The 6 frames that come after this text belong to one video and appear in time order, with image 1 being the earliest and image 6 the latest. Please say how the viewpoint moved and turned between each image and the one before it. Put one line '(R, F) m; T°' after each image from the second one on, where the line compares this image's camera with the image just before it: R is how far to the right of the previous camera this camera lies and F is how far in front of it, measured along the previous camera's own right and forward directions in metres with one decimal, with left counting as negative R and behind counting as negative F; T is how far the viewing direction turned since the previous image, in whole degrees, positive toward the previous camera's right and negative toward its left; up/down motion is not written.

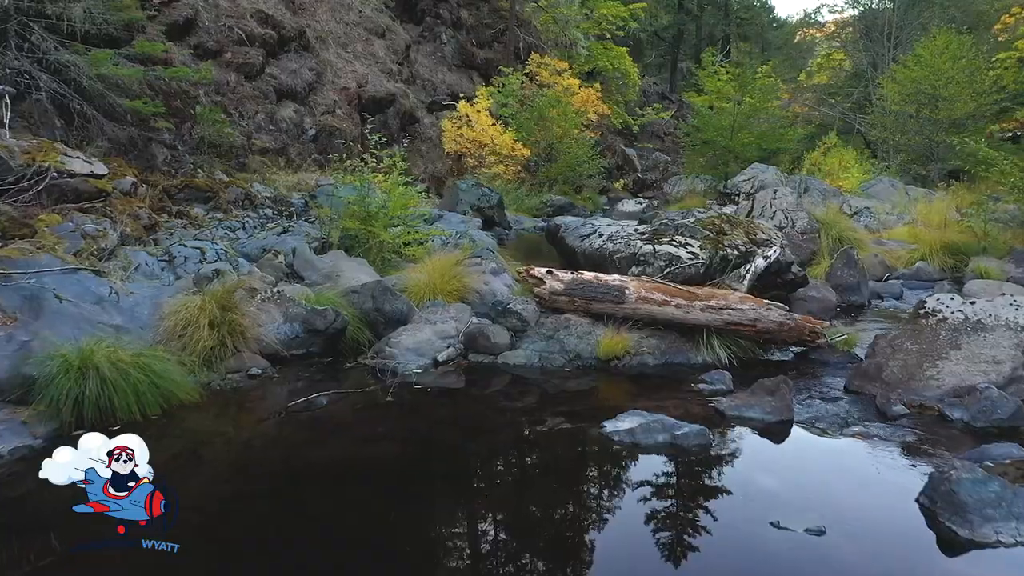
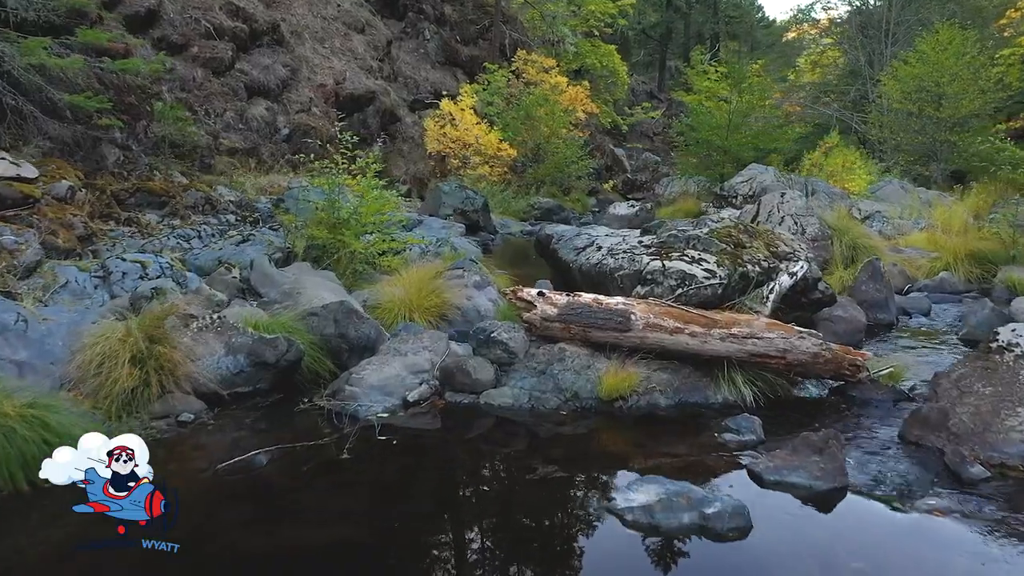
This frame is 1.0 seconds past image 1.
(0.0, +0.9) m; +1°
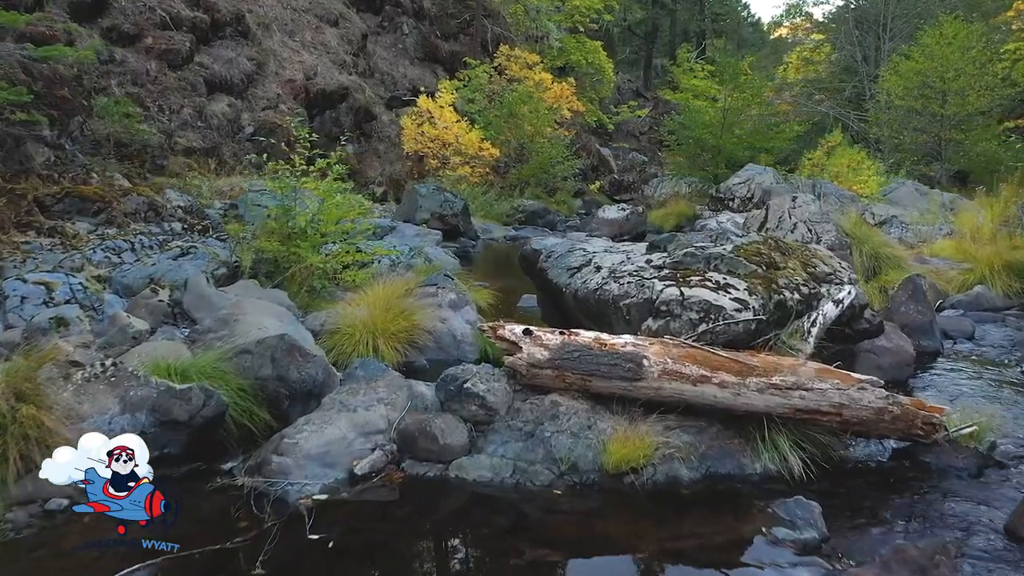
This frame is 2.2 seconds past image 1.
(0.0, +1.1) m; +1°
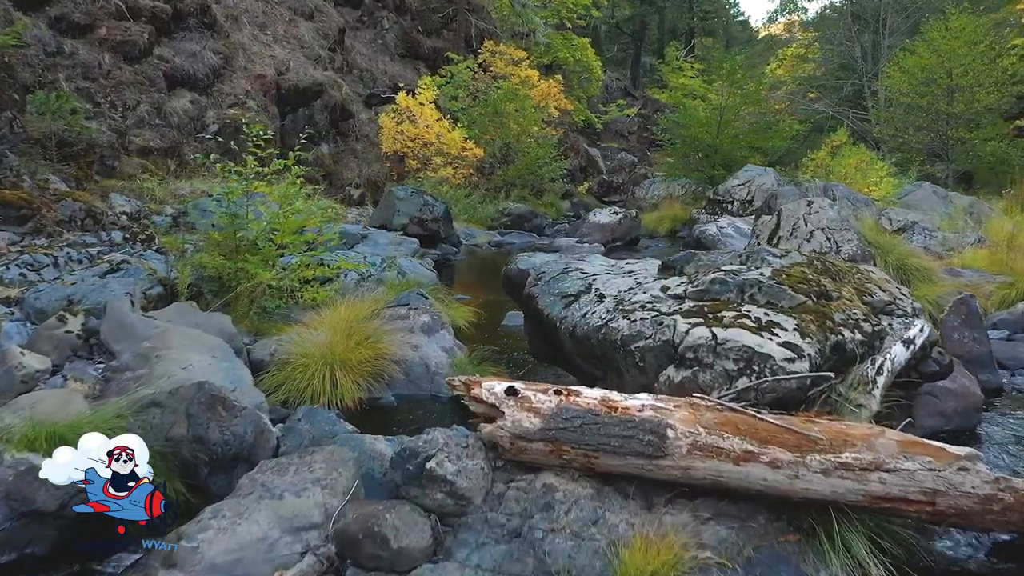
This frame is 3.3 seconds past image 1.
(0.0, +1.0) m; +1°
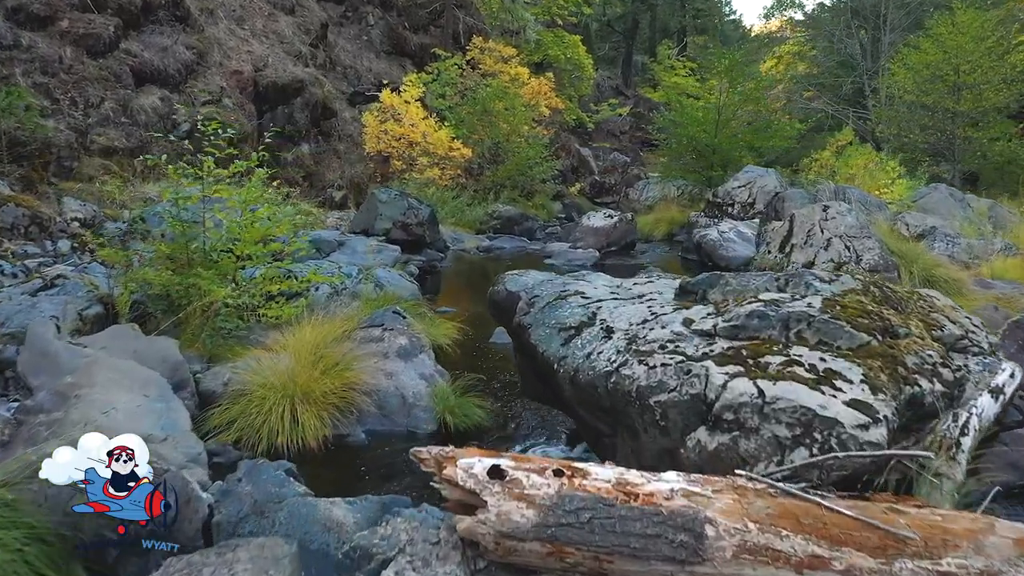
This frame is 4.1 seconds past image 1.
(0.0, +0.7) m; +1°
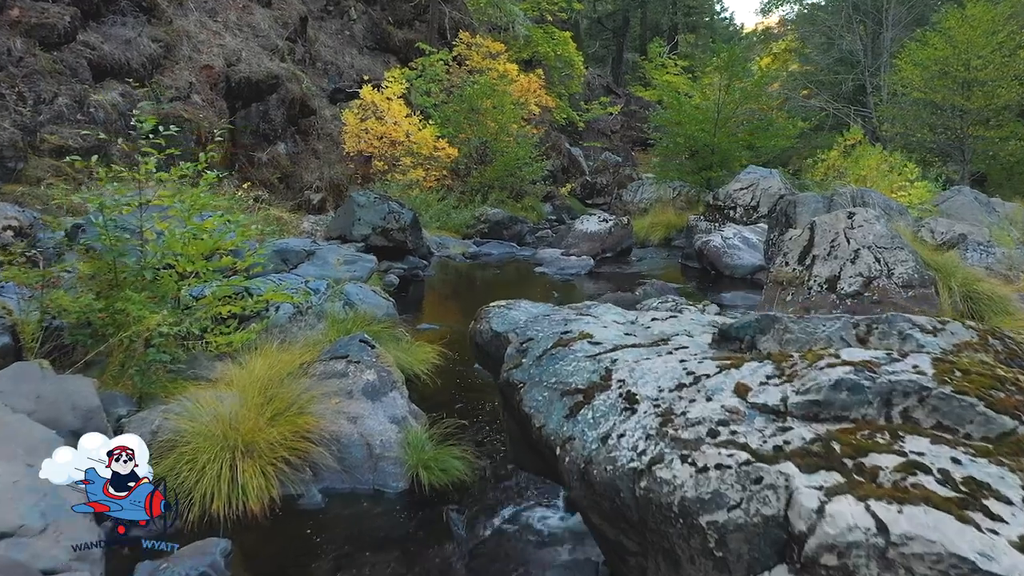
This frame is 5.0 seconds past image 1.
(0.0, +0.8) m; +1°
